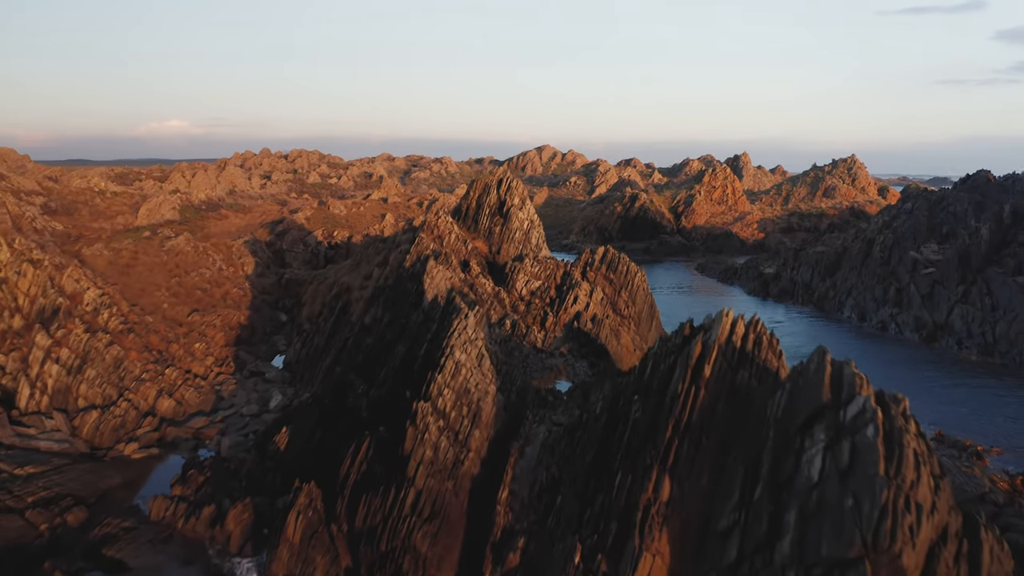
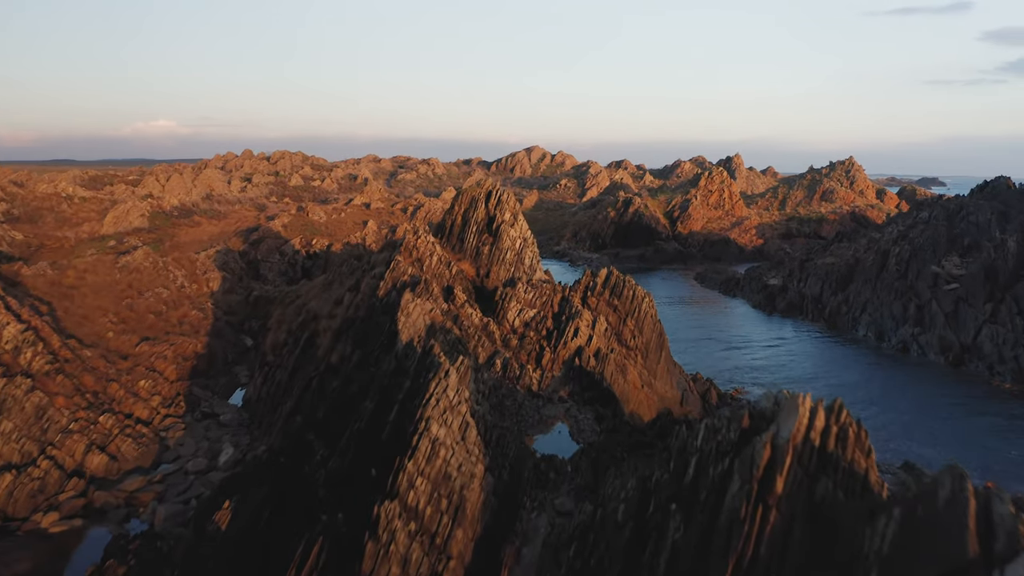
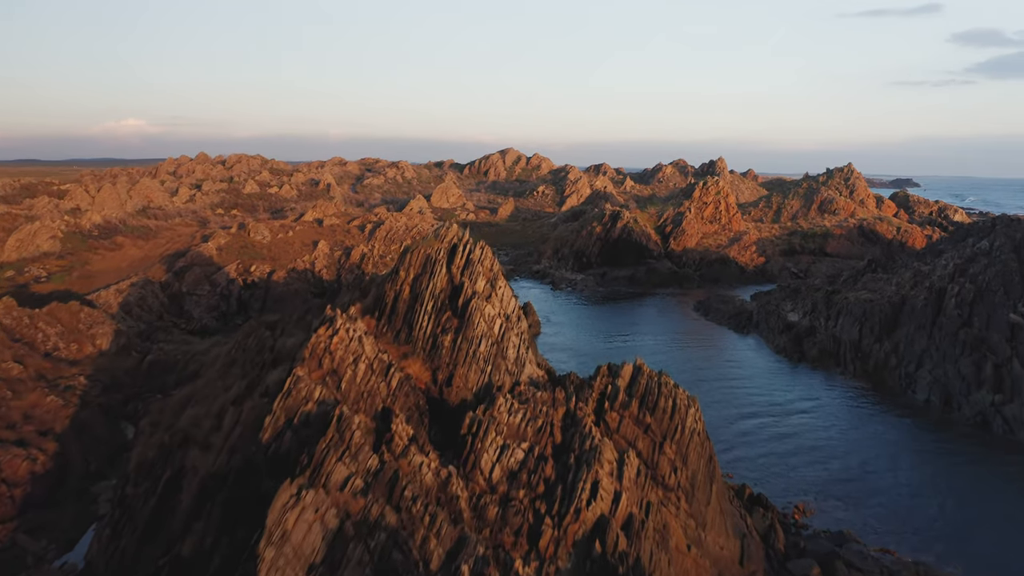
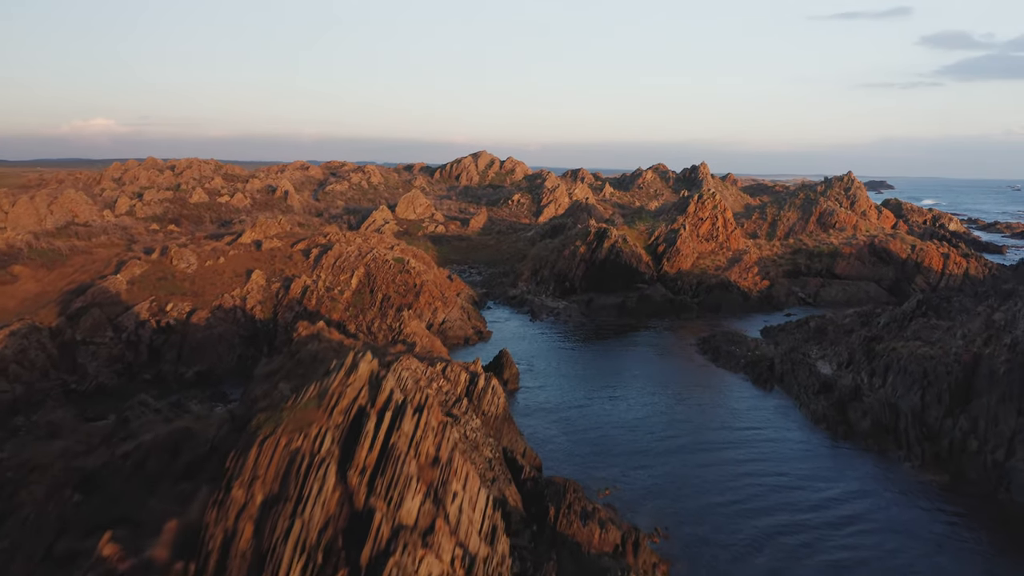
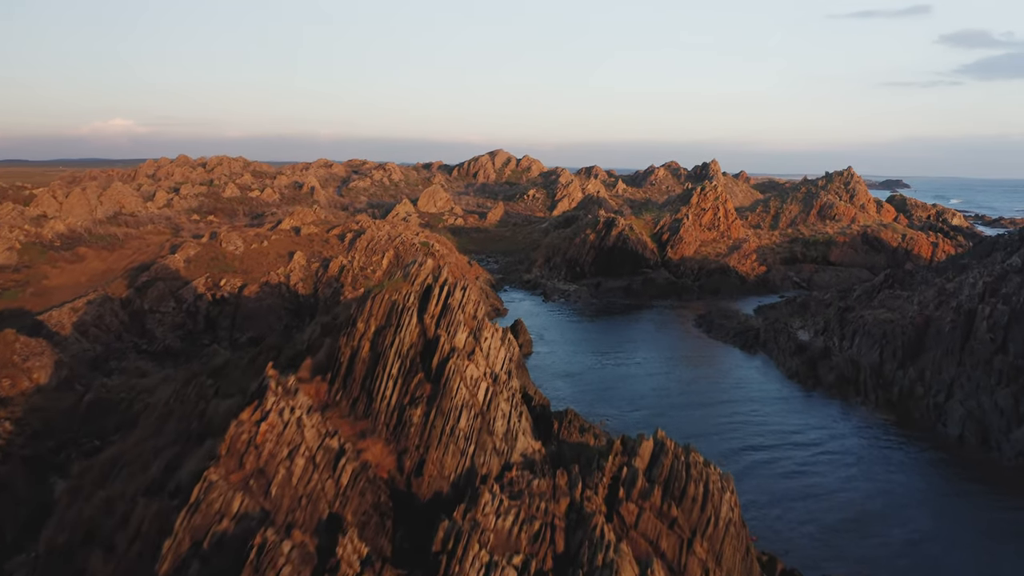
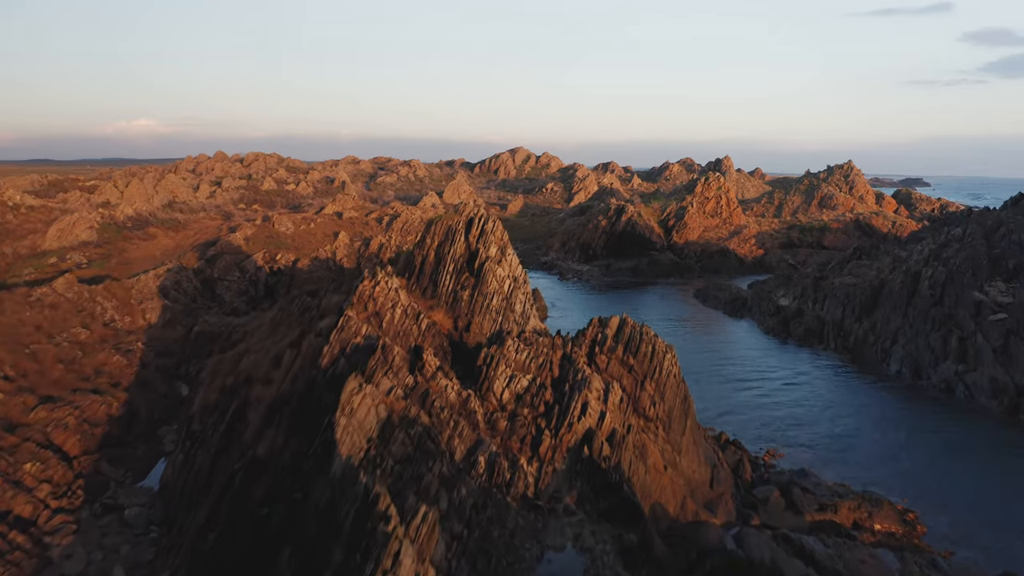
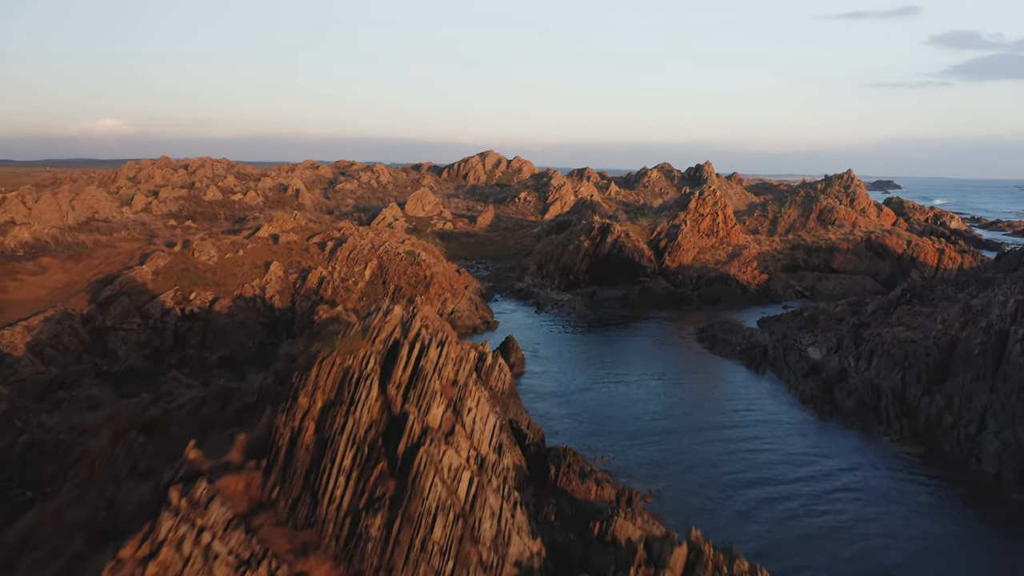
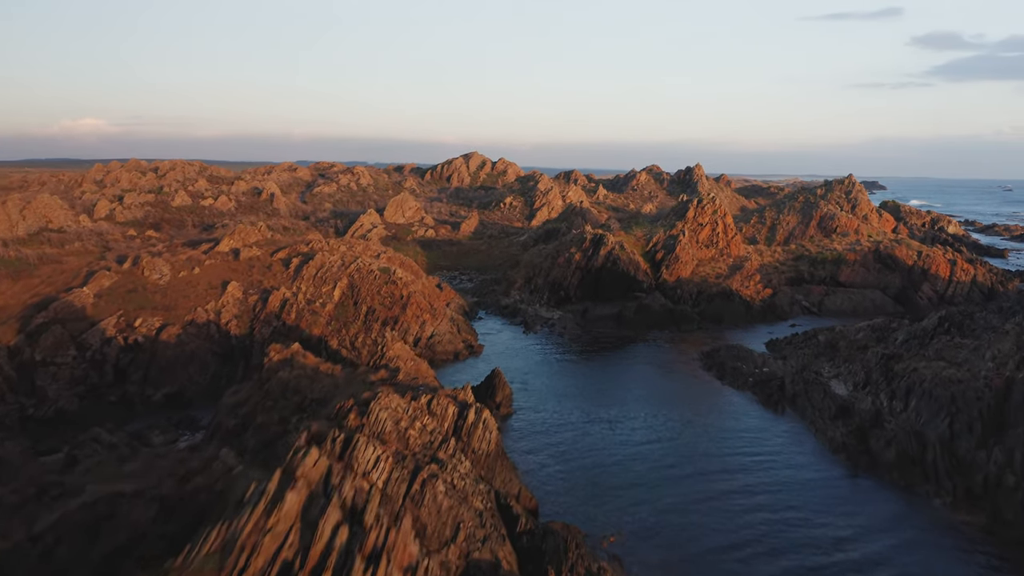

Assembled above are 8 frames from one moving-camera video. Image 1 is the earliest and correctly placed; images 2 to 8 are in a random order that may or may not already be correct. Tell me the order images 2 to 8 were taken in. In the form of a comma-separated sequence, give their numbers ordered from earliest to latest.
2, 6, 3, 5, 7, 4, 8
